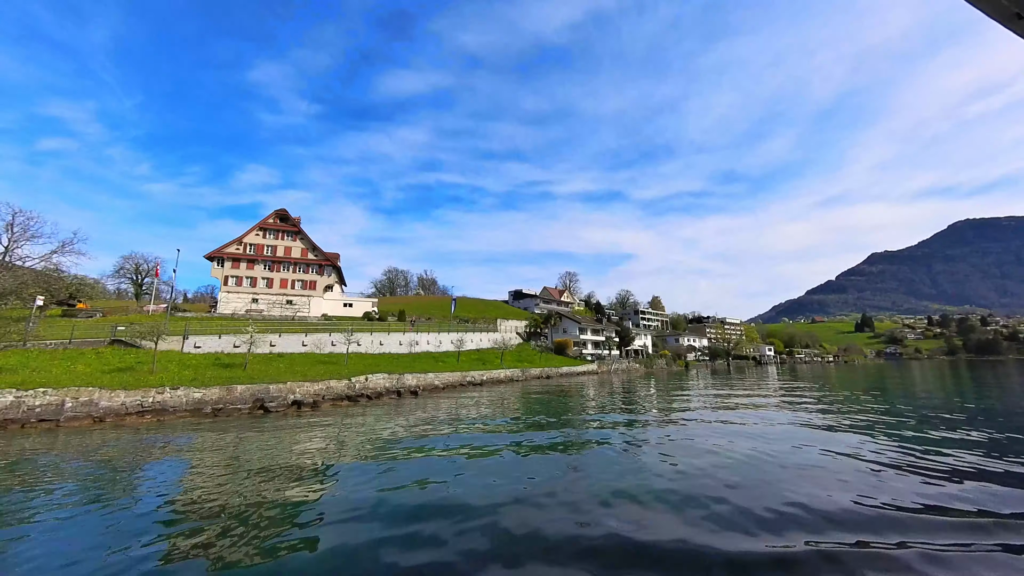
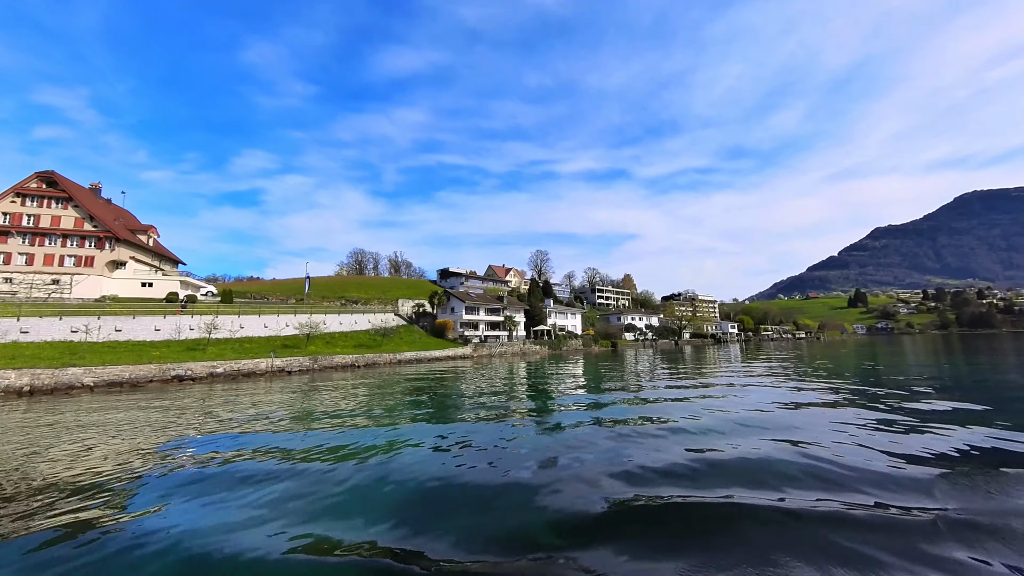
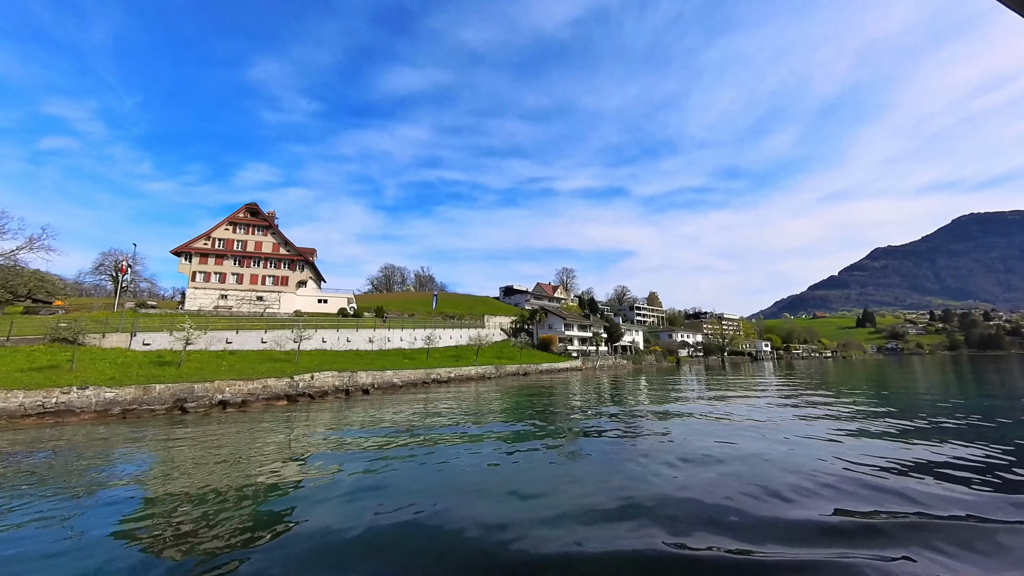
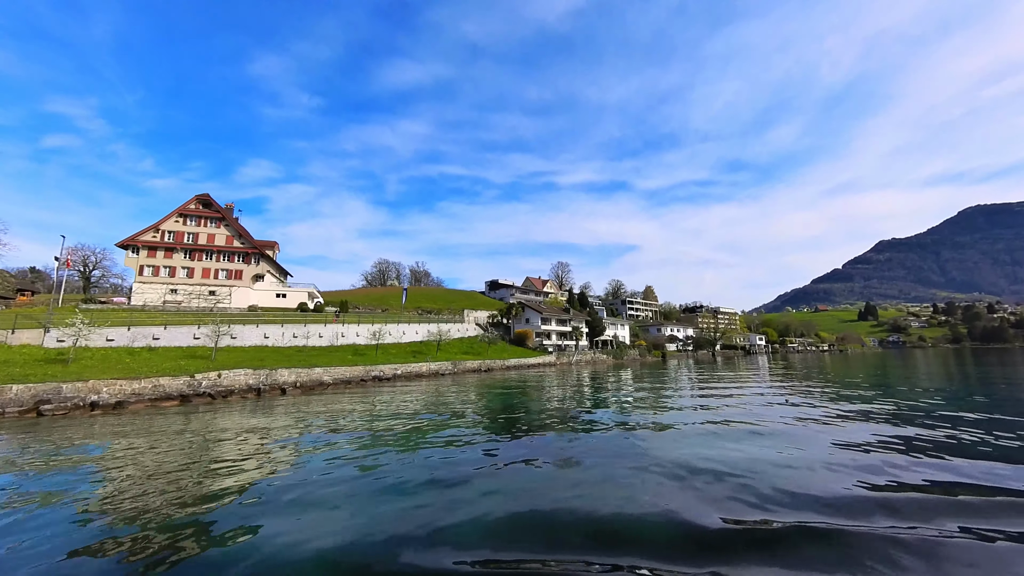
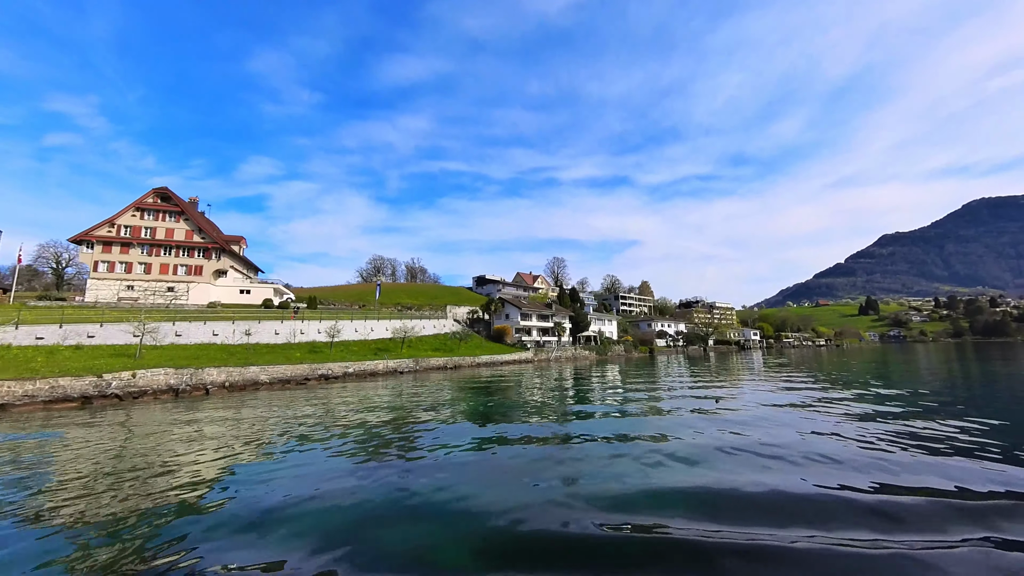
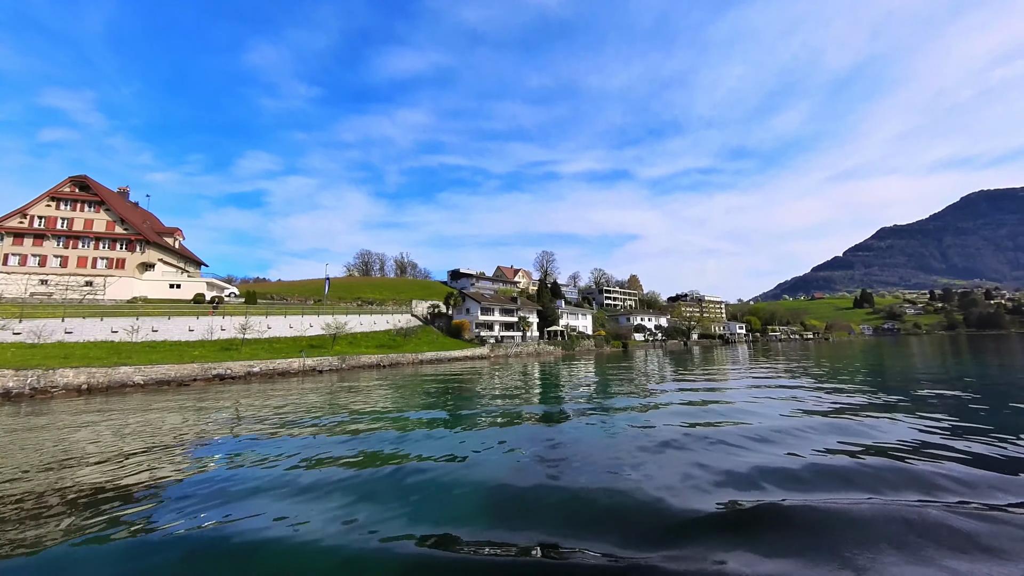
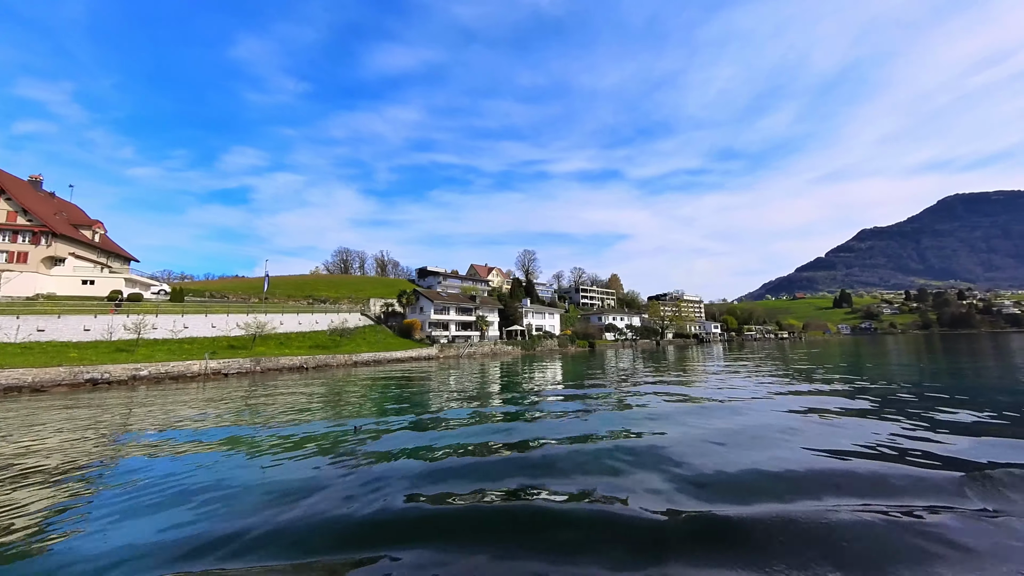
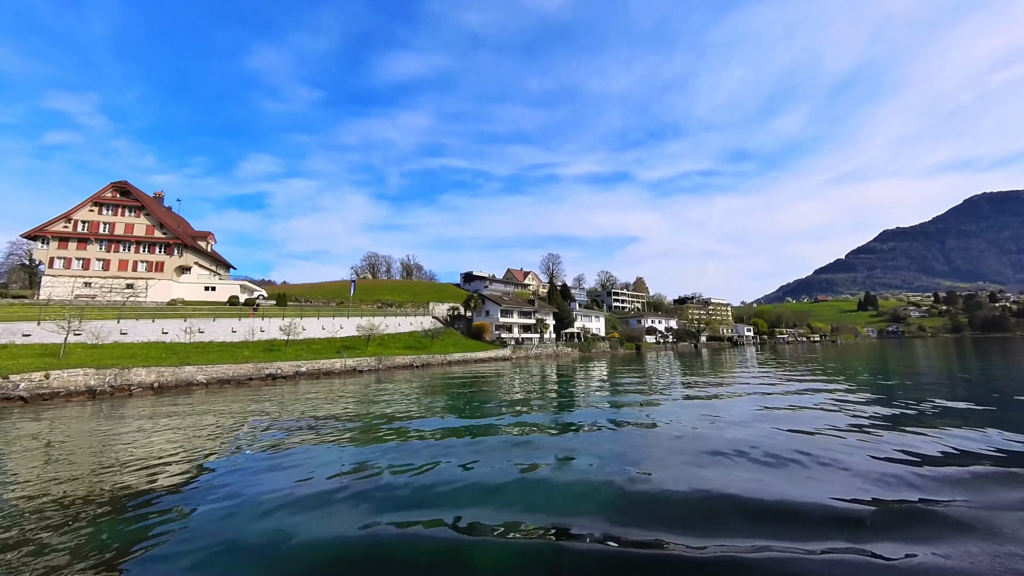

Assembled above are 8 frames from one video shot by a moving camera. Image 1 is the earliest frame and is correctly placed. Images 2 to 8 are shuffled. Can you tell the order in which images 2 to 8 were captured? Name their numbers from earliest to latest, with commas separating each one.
3, 4, 5, 8, 6, 2, 7
